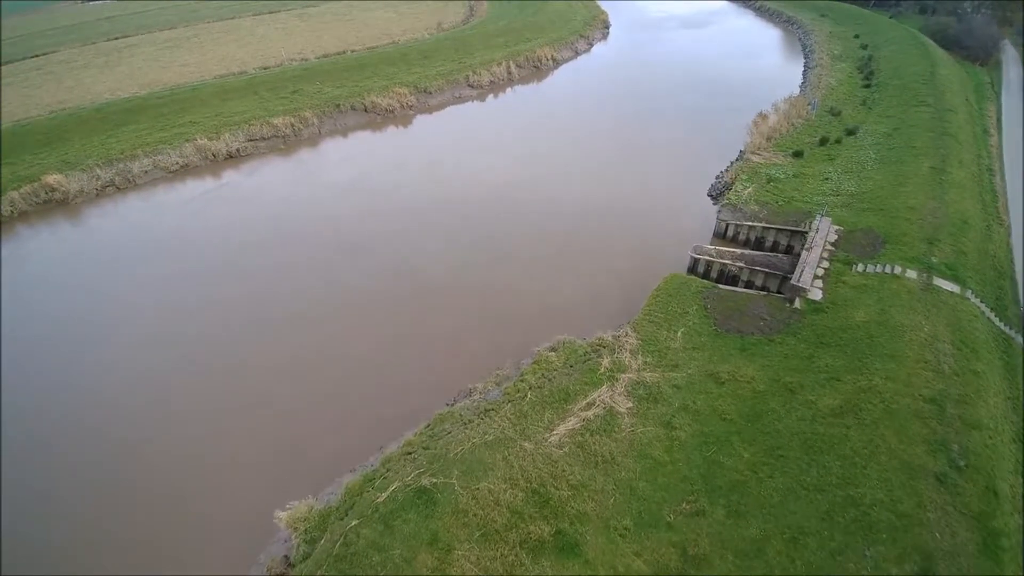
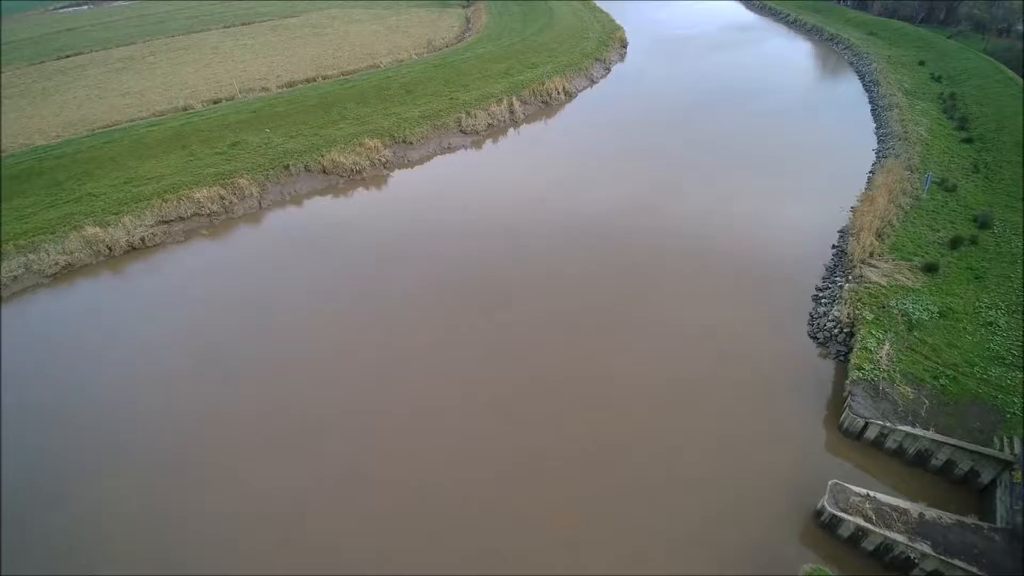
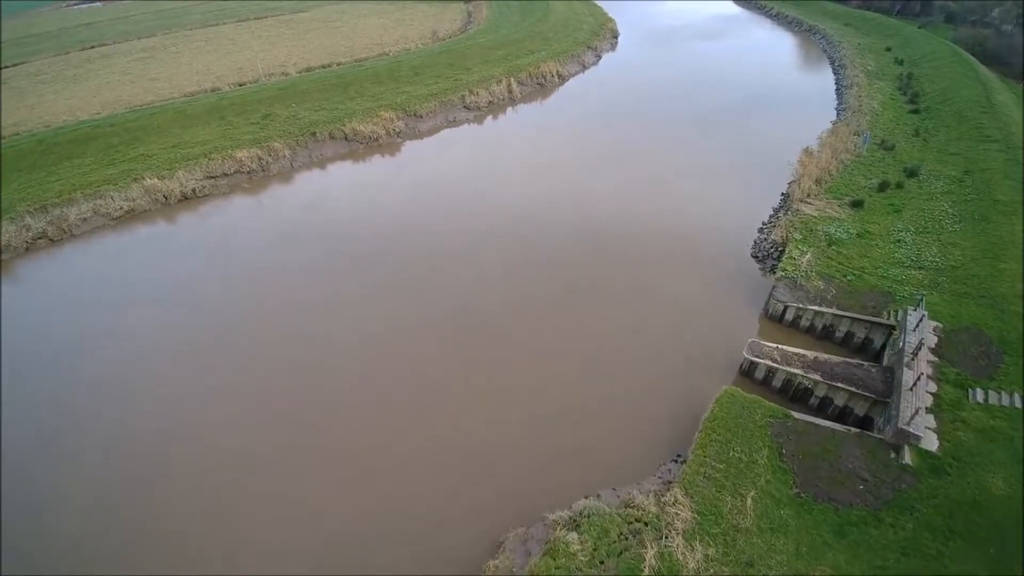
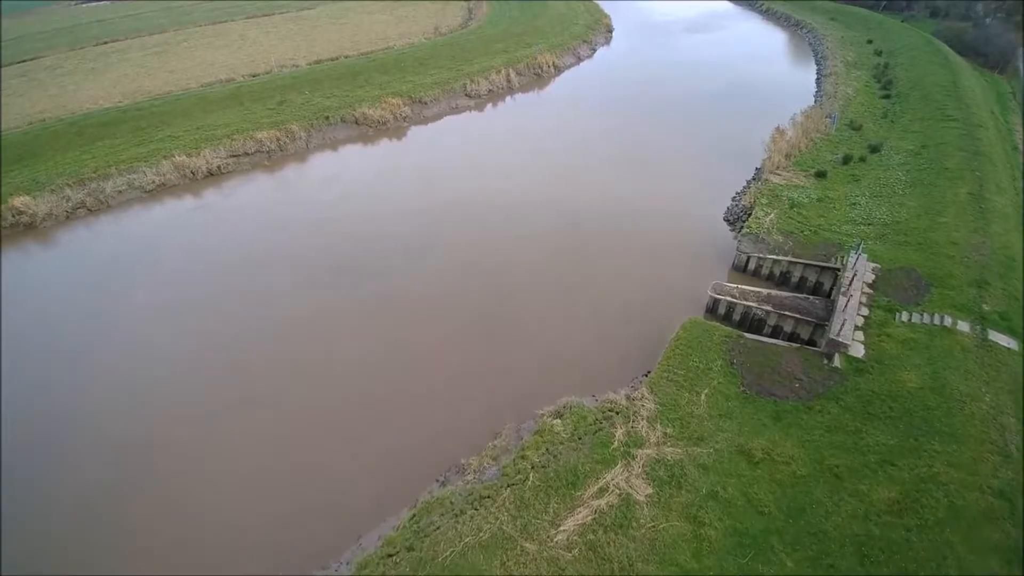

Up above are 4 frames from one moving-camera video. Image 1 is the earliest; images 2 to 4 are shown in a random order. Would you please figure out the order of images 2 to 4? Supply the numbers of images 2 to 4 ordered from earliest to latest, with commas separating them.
4, 3, 2
